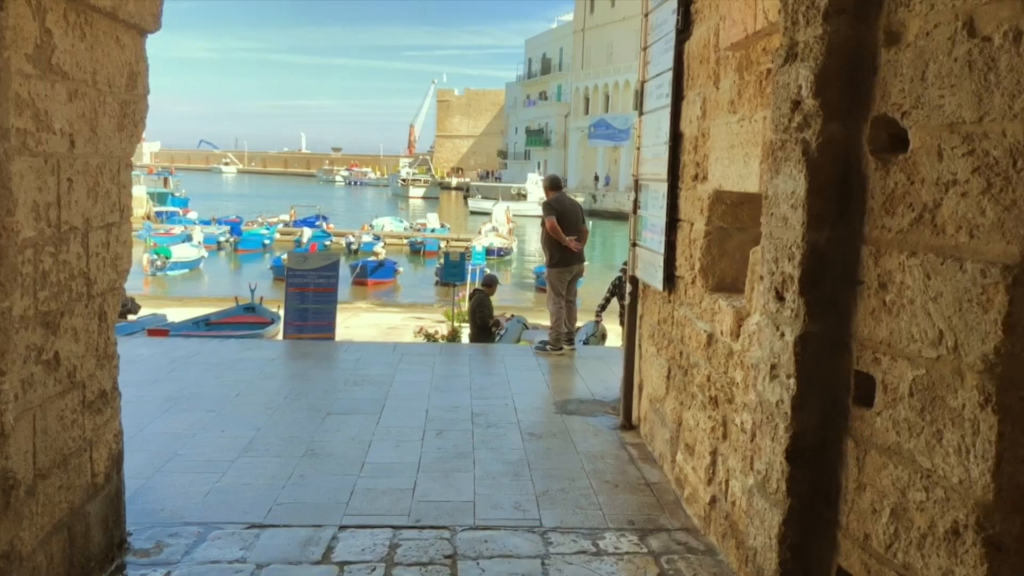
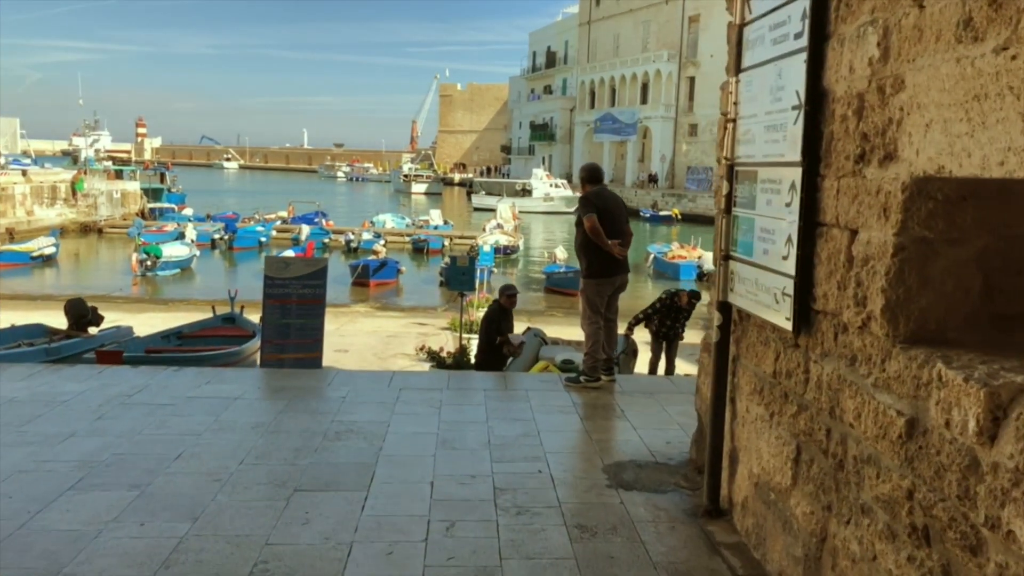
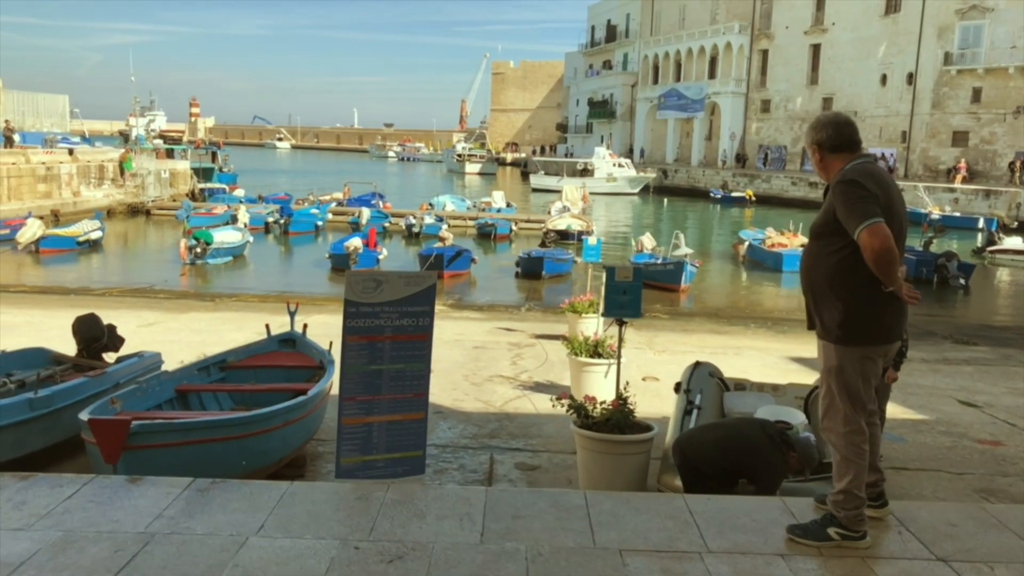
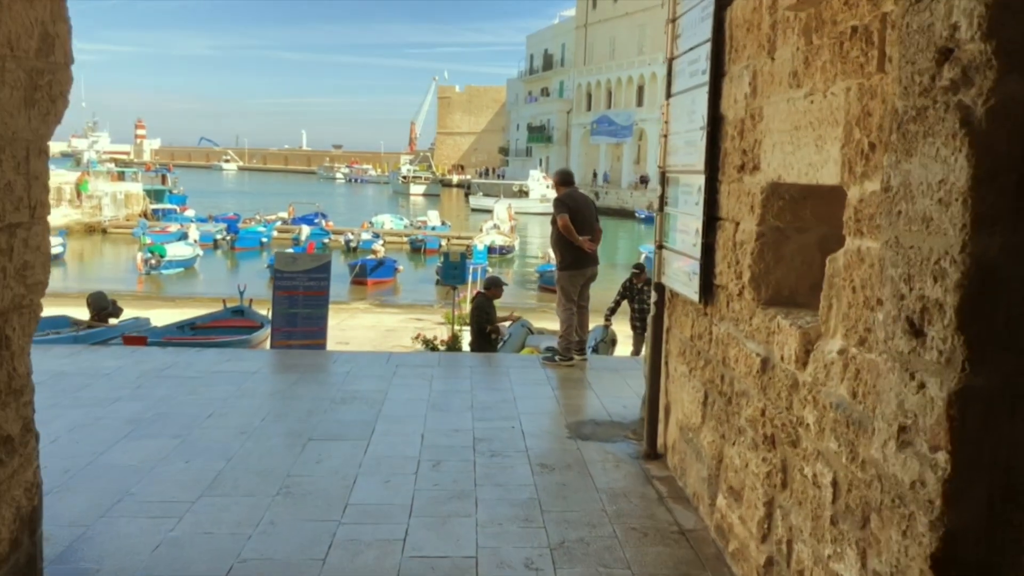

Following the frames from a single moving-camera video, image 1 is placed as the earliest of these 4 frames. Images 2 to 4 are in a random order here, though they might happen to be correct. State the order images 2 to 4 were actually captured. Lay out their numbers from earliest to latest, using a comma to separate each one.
4, 2, 3
